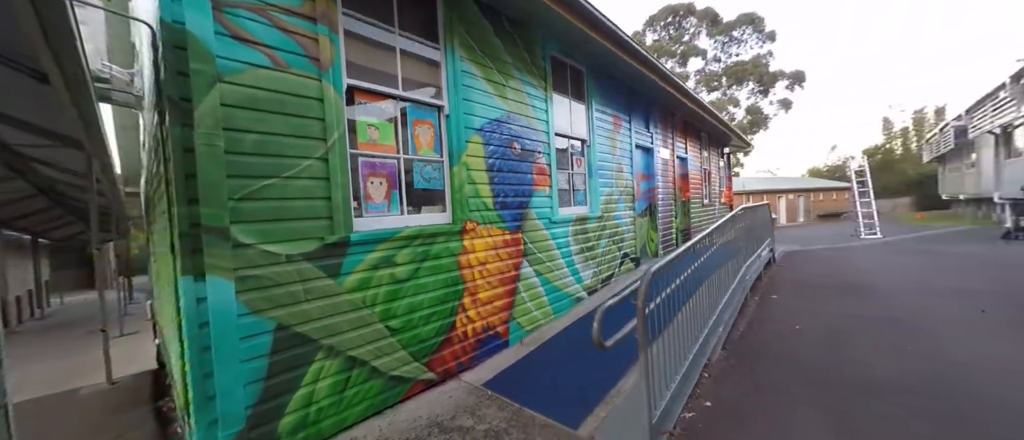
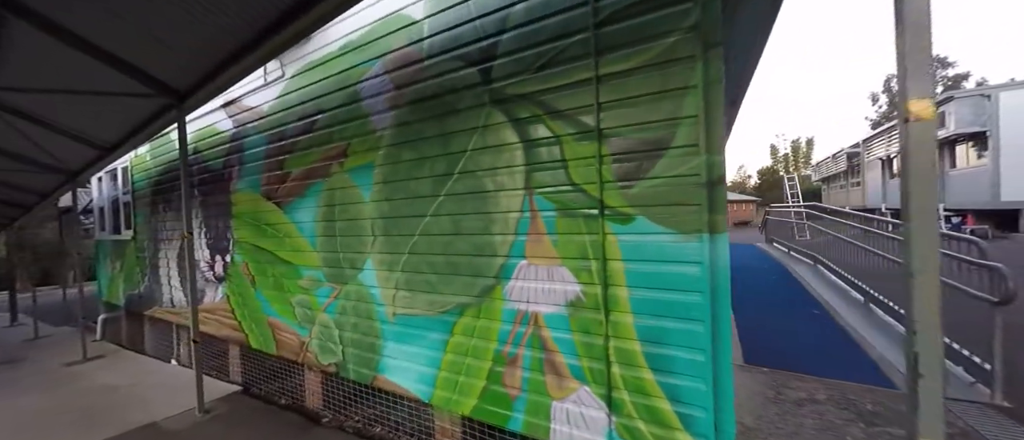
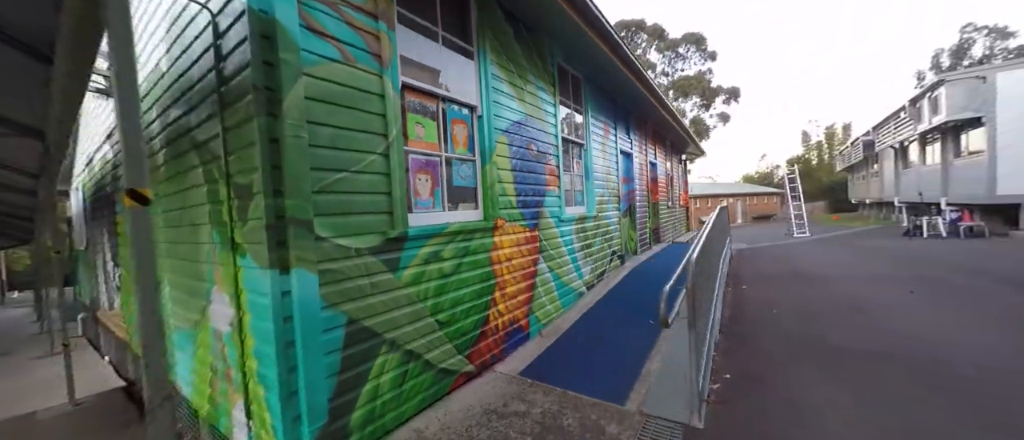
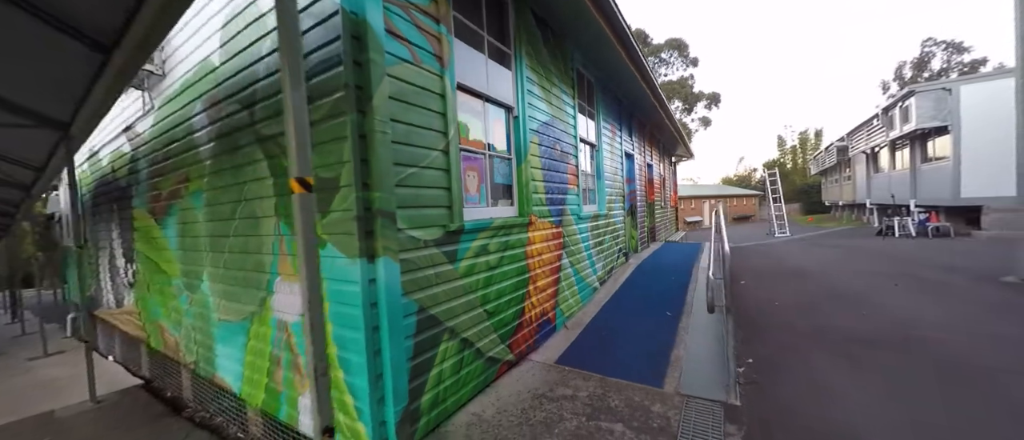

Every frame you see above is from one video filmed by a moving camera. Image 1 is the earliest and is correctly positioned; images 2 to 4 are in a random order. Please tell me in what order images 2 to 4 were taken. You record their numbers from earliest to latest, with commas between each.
3, 4, 2
